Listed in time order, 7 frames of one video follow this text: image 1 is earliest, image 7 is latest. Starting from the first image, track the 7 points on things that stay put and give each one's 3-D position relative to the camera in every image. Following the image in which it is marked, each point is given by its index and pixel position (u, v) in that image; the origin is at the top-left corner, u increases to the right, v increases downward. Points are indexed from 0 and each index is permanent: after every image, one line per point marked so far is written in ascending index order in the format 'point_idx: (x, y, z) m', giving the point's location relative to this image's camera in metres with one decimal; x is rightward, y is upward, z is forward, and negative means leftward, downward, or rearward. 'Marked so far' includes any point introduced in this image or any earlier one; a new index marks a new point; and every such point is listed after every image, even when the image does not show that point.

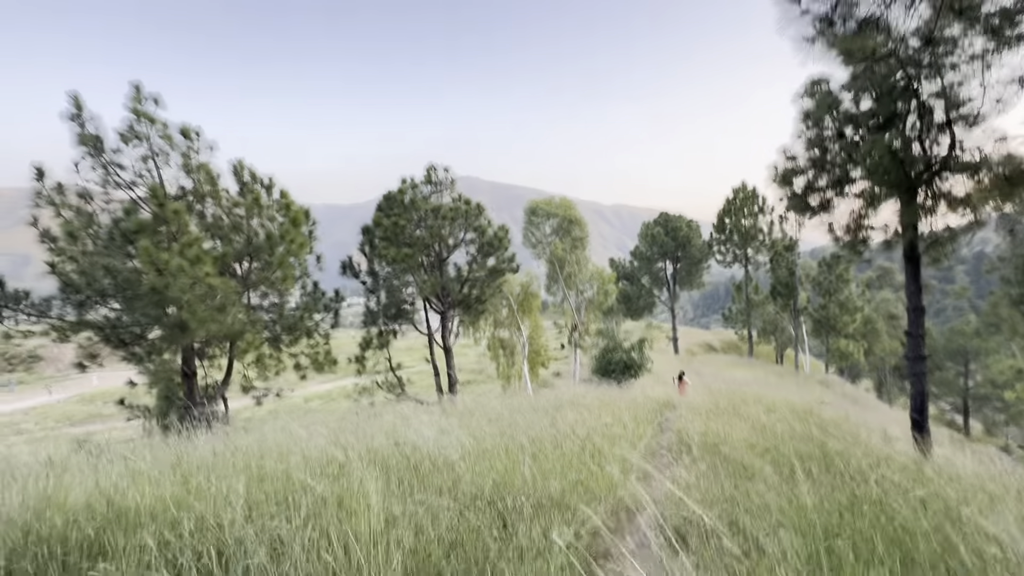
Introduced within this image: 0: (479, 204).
0: (-1.3, +2.9, +12.9) m
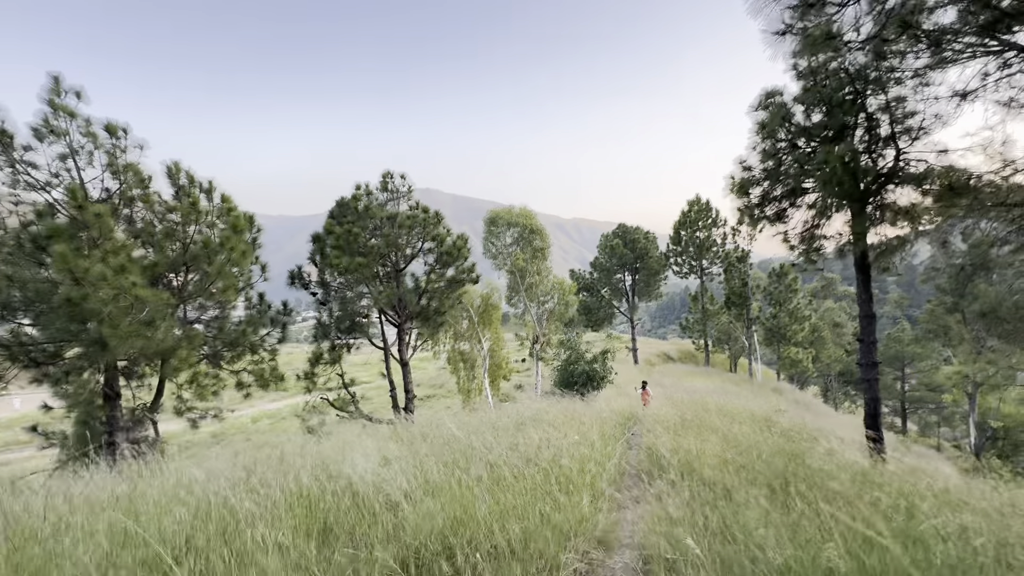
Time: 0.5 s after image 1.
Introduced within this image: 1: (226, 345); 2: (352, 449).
0: (-2.5, +2.5, +12.5) m
1: (-8.1, -1.6, +10.7) m
2: (-2.5, -2.5, +5.9) m
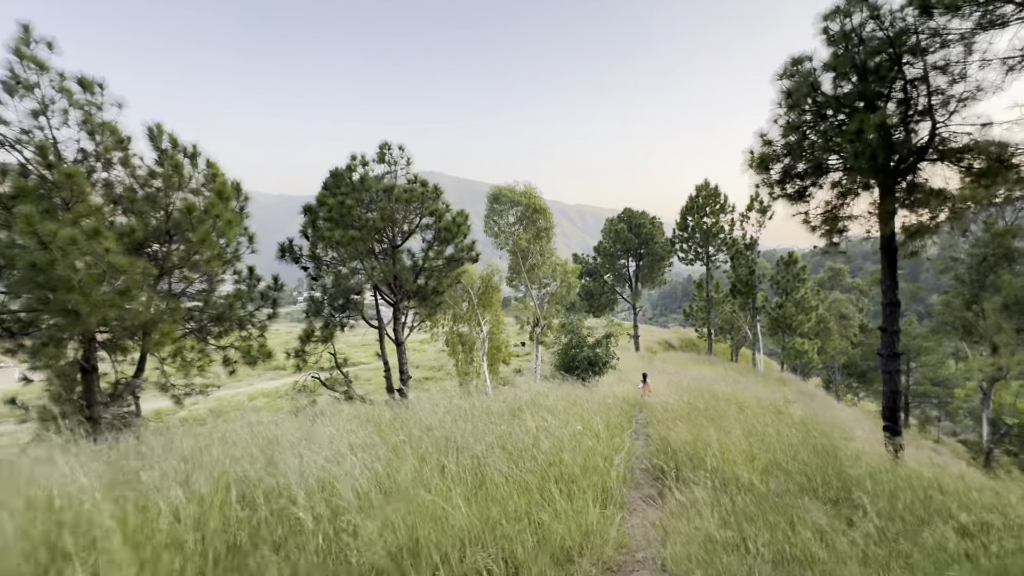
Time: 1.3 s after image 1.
0: (-2.4, +3.2, +11.9) m
1: (-8.1, -0.8, +10.3) m
2: (-2.6, -2.1, +5.5) m
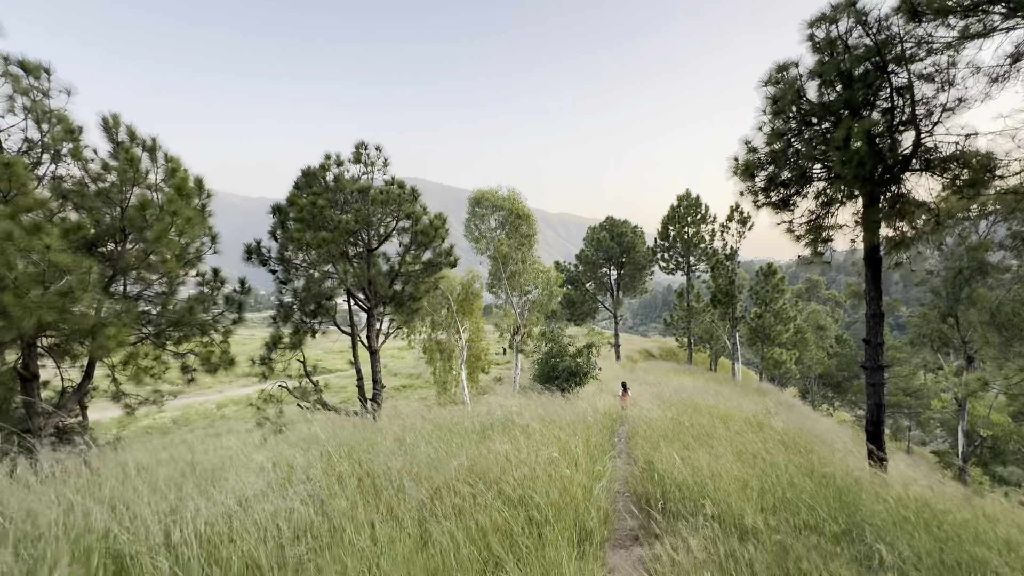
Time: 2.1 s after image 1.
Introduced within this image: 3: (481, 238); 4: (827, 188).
0: (-2.9, +3.0, +11.5) m
1: (-8.6, -0.9, +9.6) m
2: (-2.9, -2.1, +5.0) m
3: (-1.5, +2.4, +18.4) m
4: (+5.8, +1.8, +7.0) m
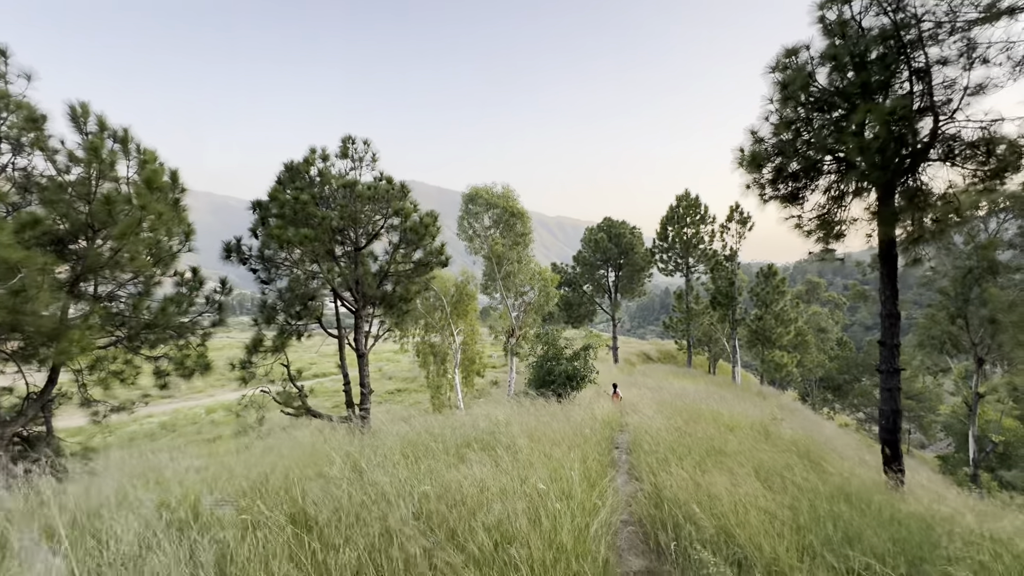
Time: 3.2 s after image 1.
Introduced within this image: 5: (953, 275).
0: (-3.1, +3.0, +11.1) m
1: (-8.8, -0.9, +9.1) m
2: (-3.0, -2.1, +4.5) m
3: (-1.7, +2.4, +18.0) m
4: (+5.6, +1.8, +6.6) m
5: (+11.5, +0.3, +10.0) m
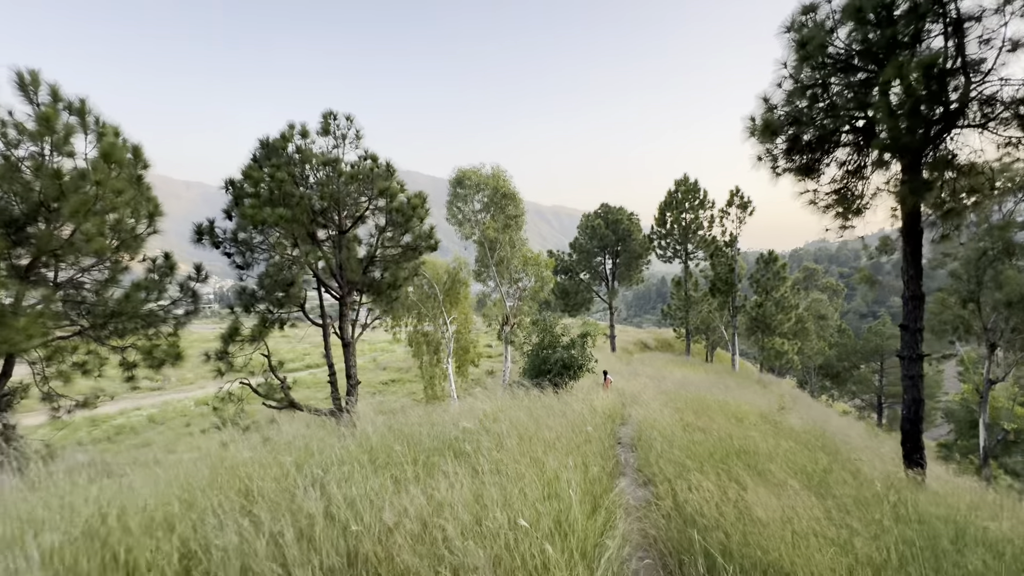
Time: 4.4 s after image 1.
0: (-3.3, +3.4, +10.4) m
1: (-8.9, -0.6, +8.4) m
2: (-3.1, -1.9, +4.0) m
3: (-2.0, +2.9, +17.4) m
4: (+5.5, +2.2, +6.1) m
5: (+11.4, +0.8, +9.6) m
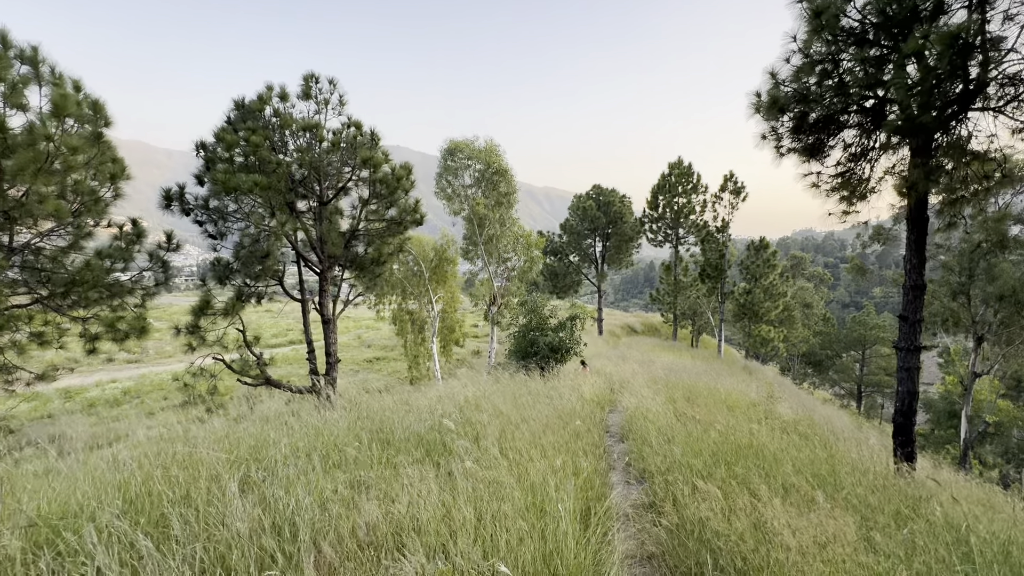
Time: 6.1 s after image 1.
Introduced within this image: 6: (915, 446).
0: (-3.5, +4.0, +9.8) m
1: (-9.2, +0.1, +7.9) m
2: (-3.3, -1.6, +3.6) m
3: (-2.4, +3.9, +16.8) m
4: (+5.3, +2.3, +5.8) m
5: (+11.1, +1.0, +9.5) m
6: (+5.7, -2.1, +5.4) m
